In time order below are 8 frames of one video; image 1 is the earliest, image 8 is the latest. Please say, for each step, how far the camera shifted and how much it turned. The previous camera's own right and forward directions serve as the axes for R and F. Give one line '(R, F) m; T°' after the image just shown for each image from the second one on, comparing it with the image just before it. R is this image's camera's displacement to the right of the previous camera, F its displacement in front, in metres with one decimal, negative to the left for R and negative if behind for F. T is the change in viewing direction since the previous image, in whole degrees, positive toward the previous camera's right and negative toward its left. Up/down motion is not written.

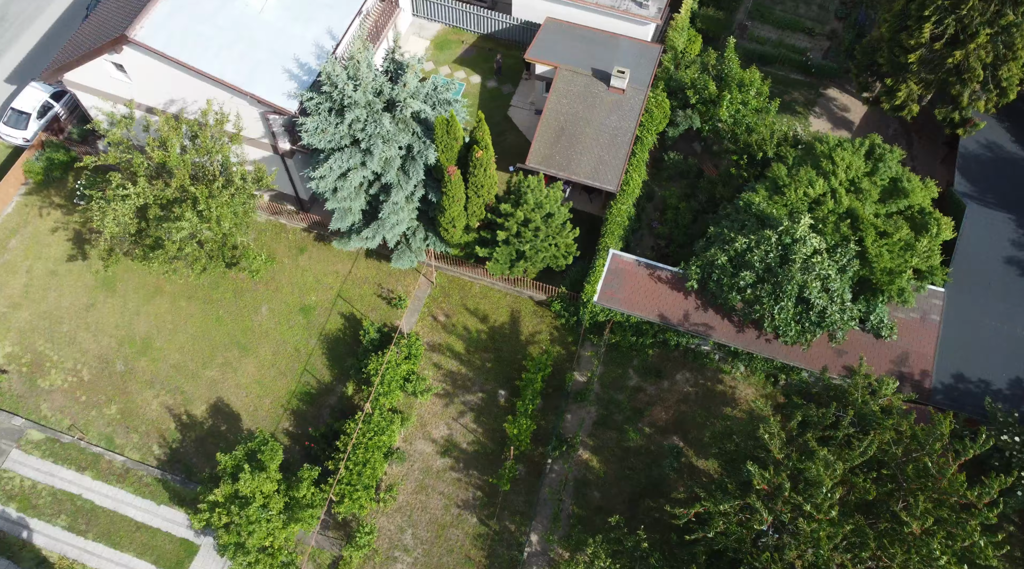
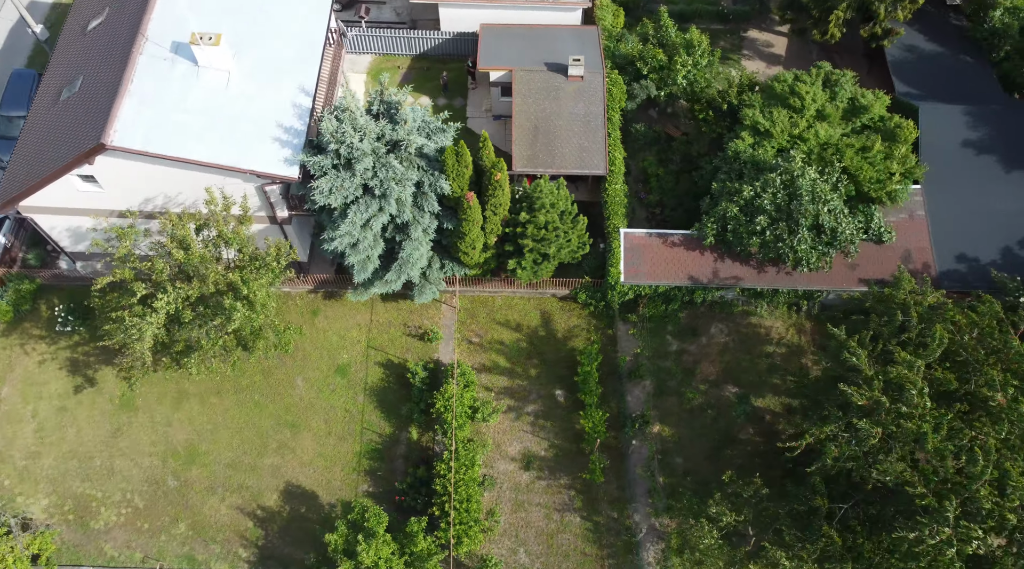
(-5.7, 0.0) m; +8°
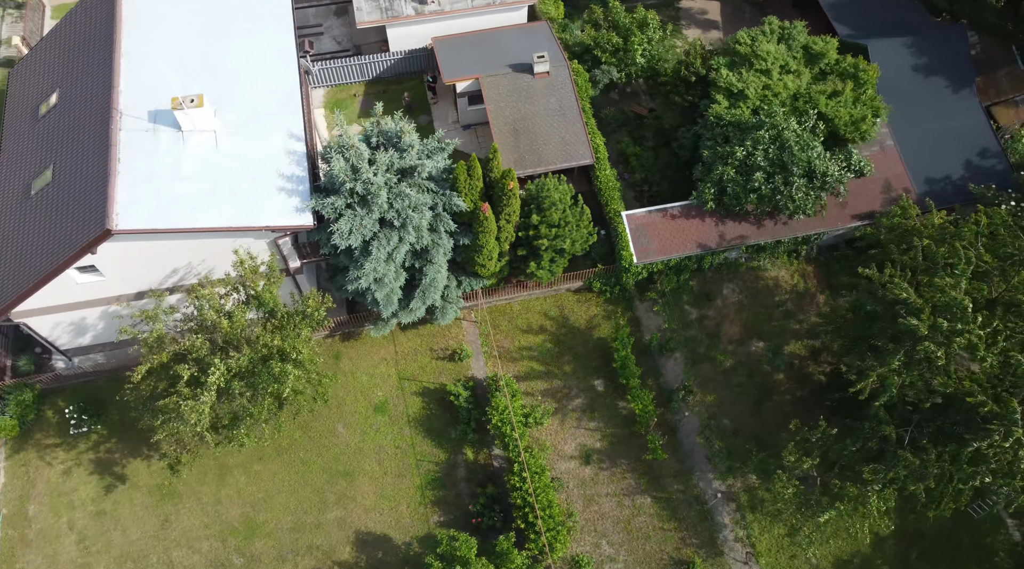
(-4.3, +0.1) m; +6°
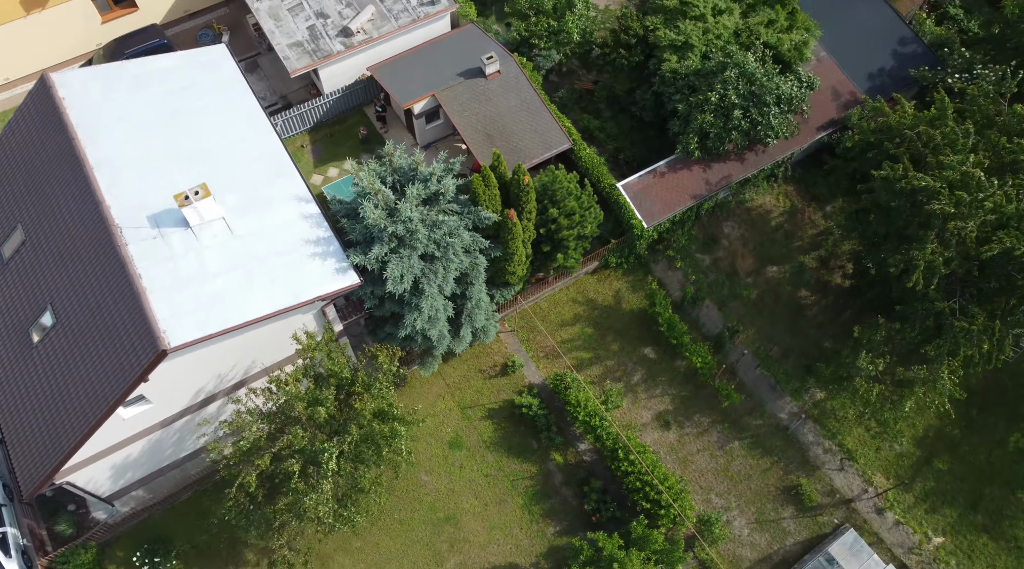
(-6.4, +0.7) m; +9°
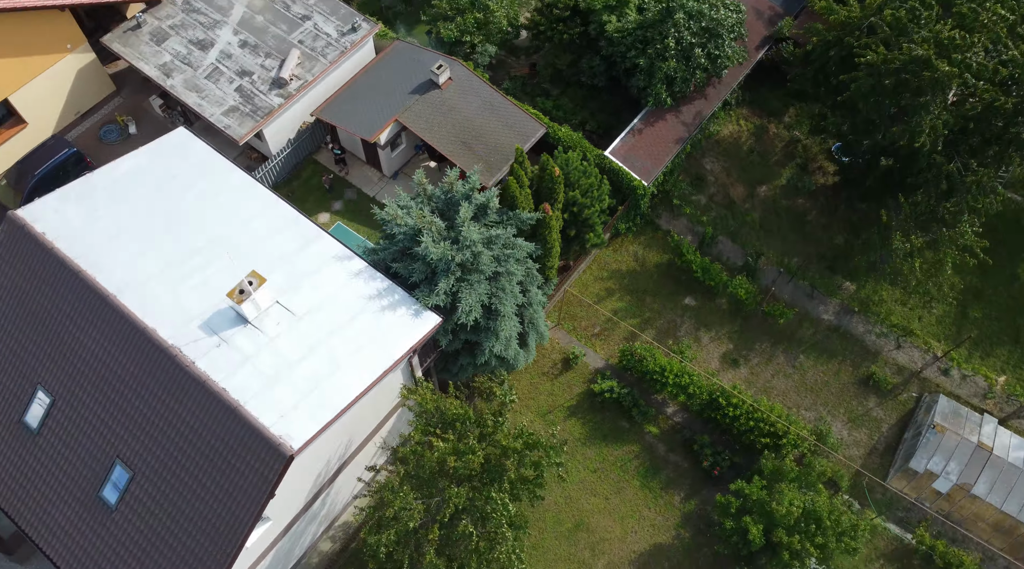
(-6.8, +1.4) m; +10°
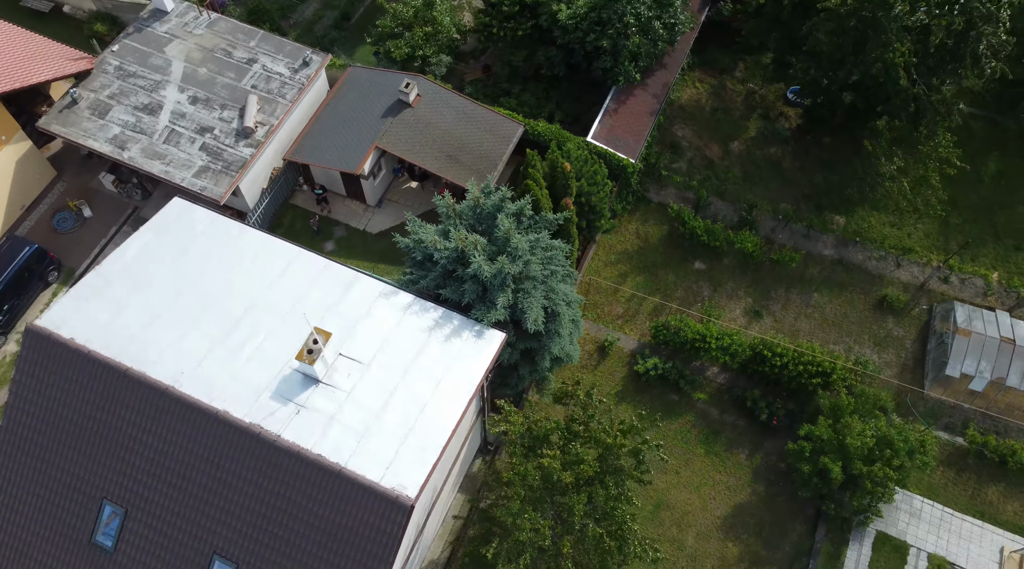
(-4.5, +0.5) m; +7°
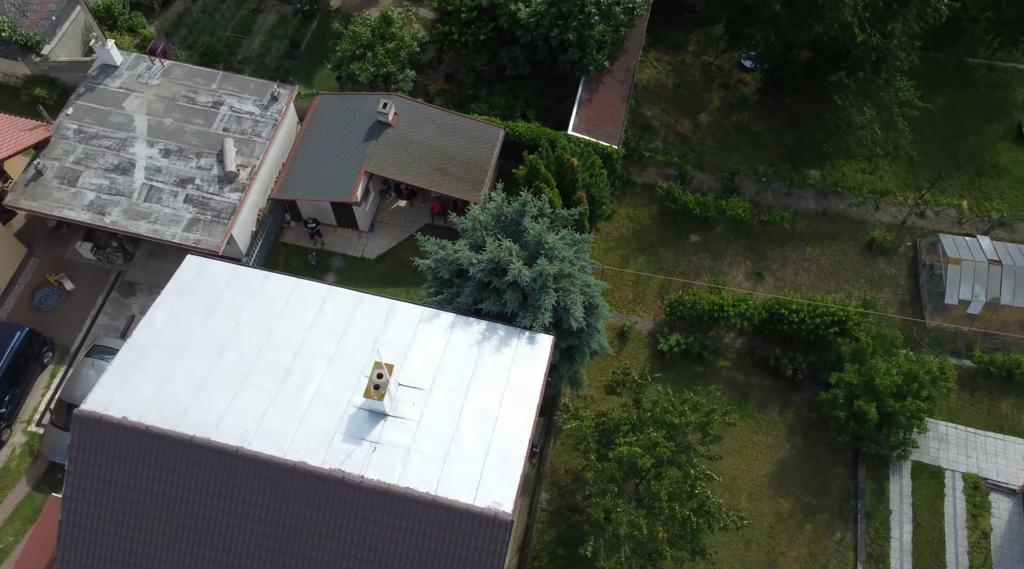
(-3.4, 0.0) m; +5°
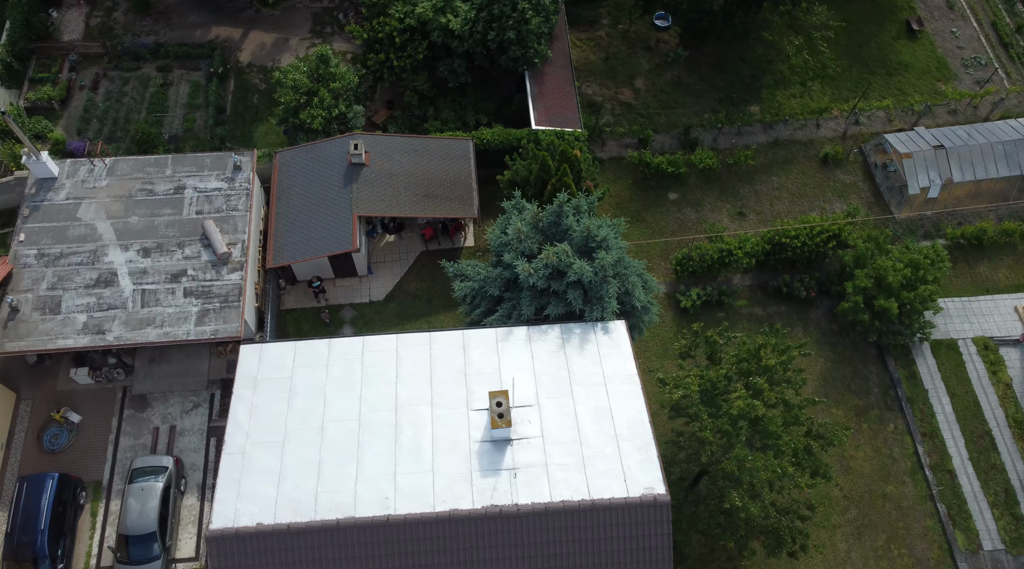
(-5.6, 0.0) m; +9°
